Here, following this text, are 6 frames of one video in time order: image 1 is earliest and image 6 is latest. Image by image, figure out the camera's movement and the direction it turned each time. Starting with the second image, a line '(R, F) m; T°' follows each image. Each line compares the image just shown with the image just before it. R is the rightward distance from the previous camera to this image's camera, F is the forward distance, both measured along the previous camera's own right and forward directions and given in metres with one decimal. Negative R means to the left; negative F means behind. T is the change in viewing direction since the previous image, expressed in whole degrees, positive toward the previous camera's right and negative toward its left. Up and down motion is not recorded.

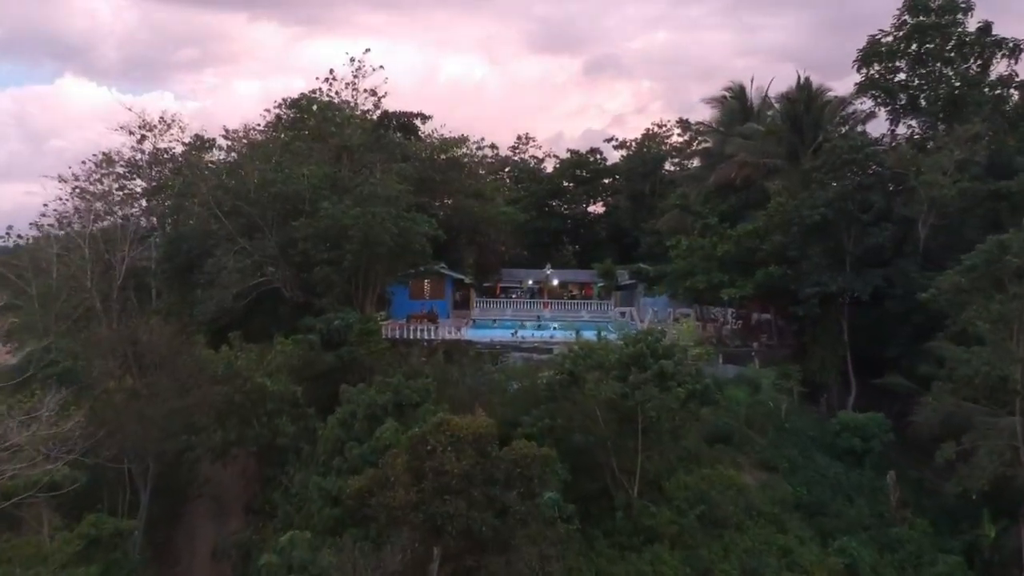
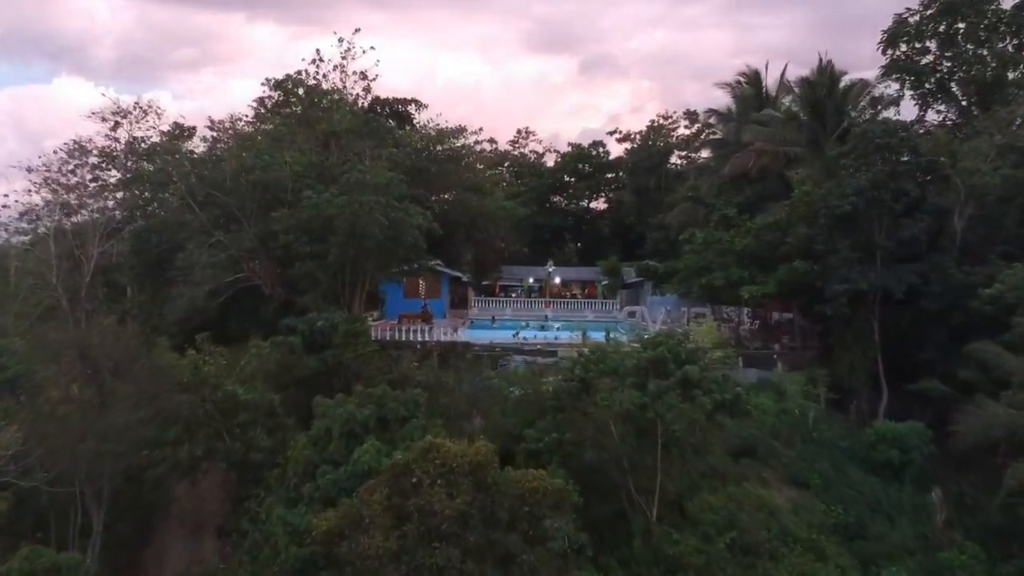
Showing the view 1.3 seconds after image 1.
(-0.1, +1.7) m; 0°
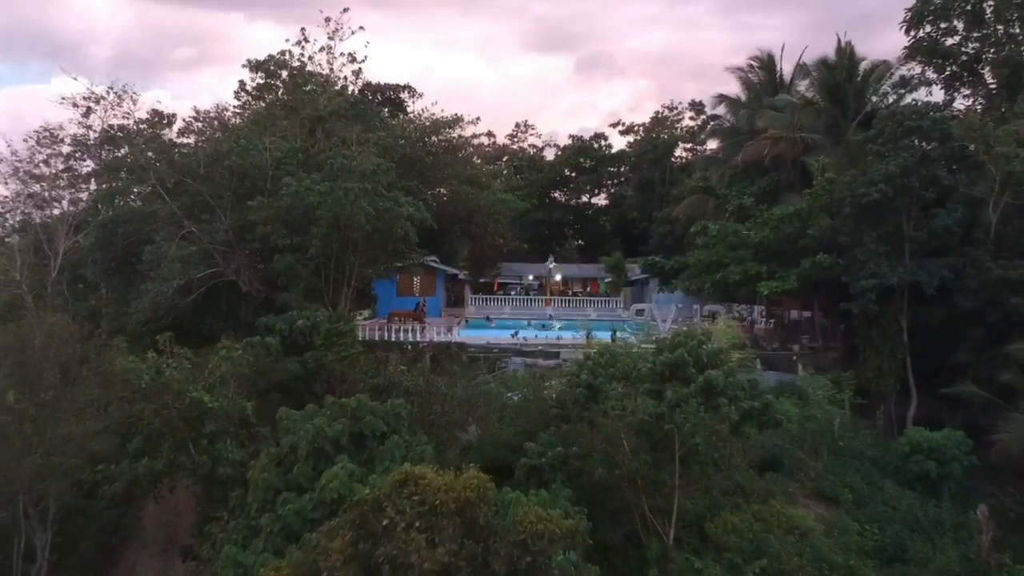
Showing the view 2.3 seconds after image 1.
(0.0, +1.5) m; 0°
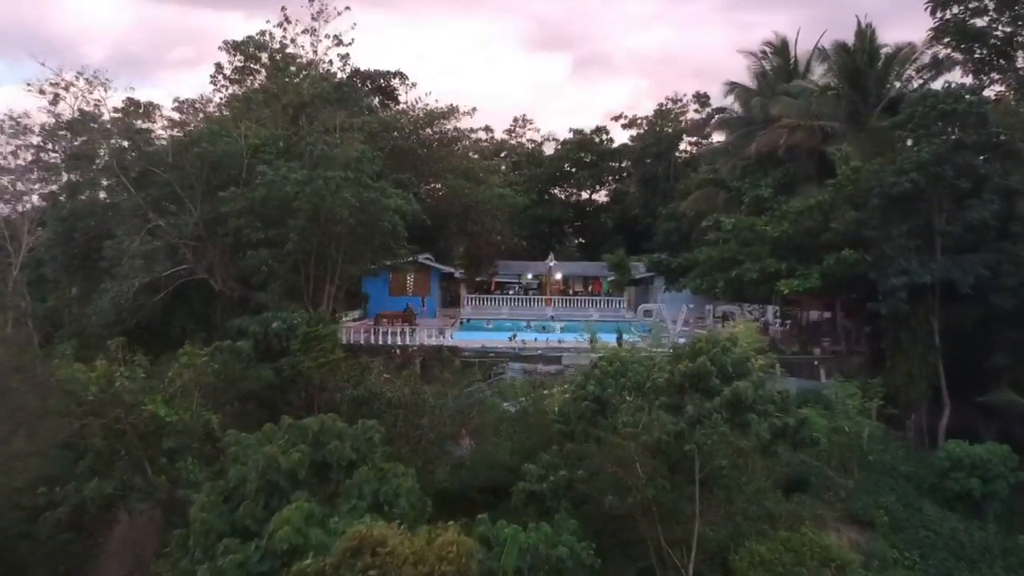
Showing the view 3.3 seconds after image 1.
(0.0, +1.5) m; 0°
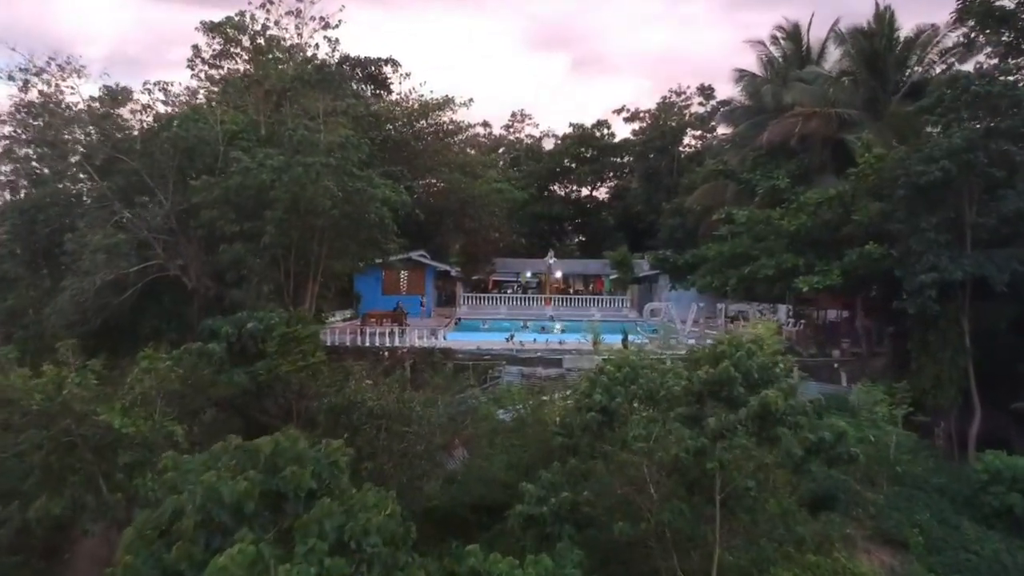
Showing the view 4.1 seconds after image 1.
(0.0, +1.2) m; 0°
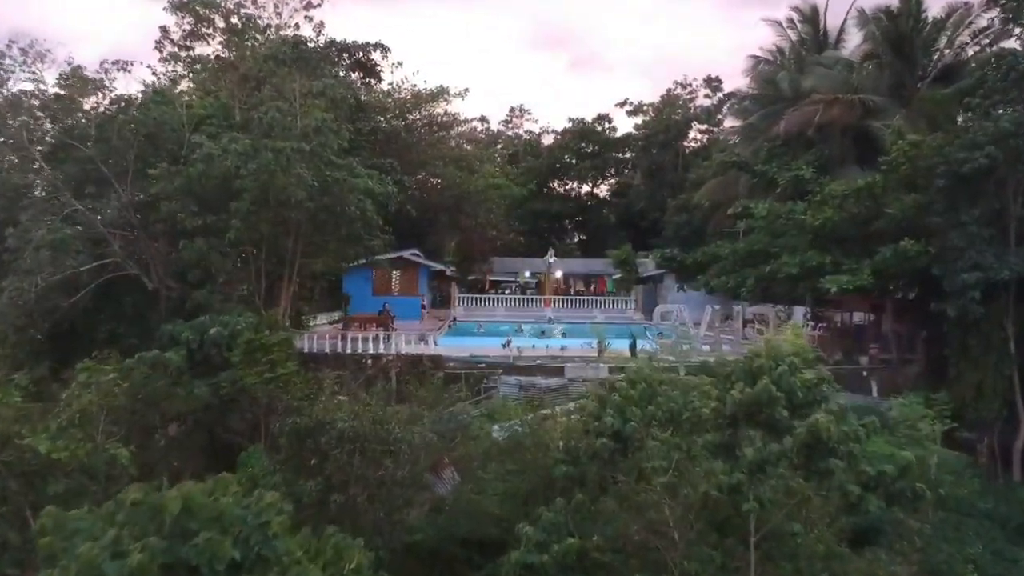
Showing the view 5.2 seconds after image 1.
(0.0, +1.4) m; 0°
